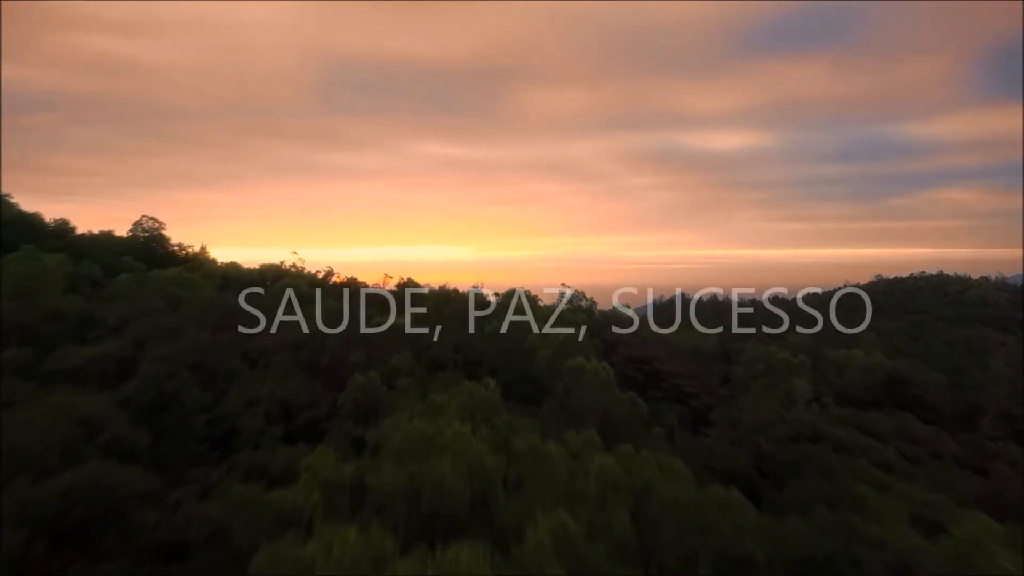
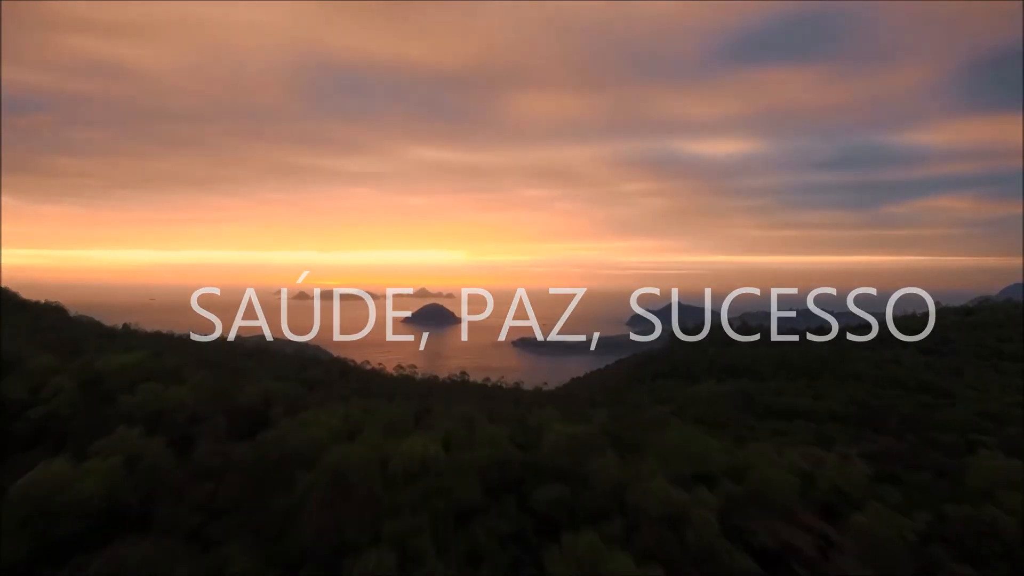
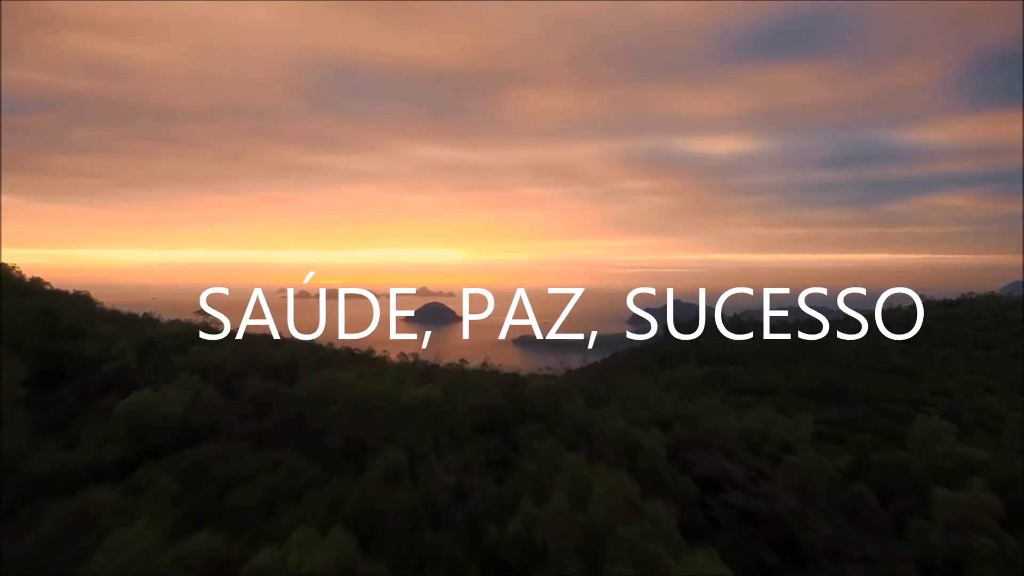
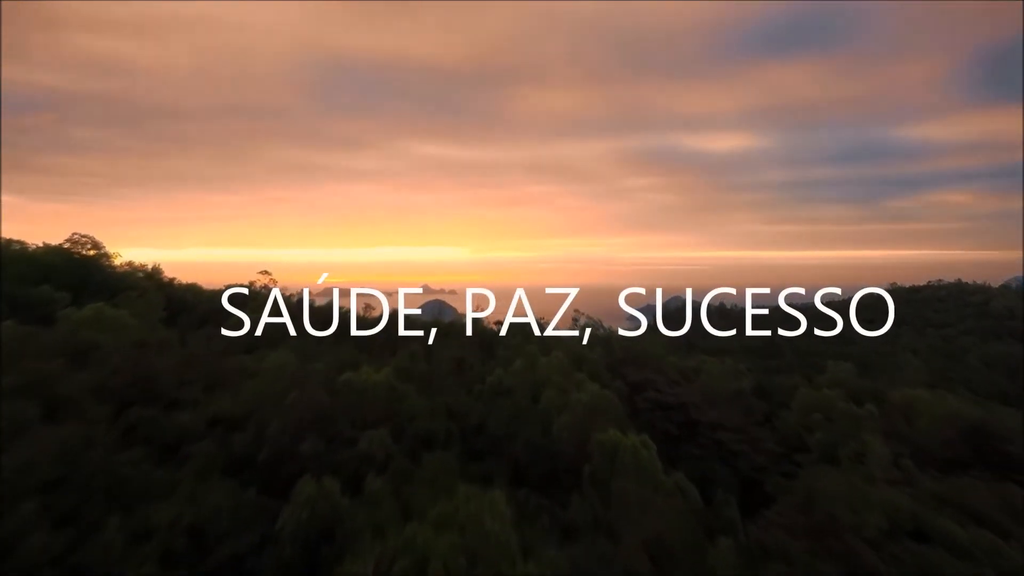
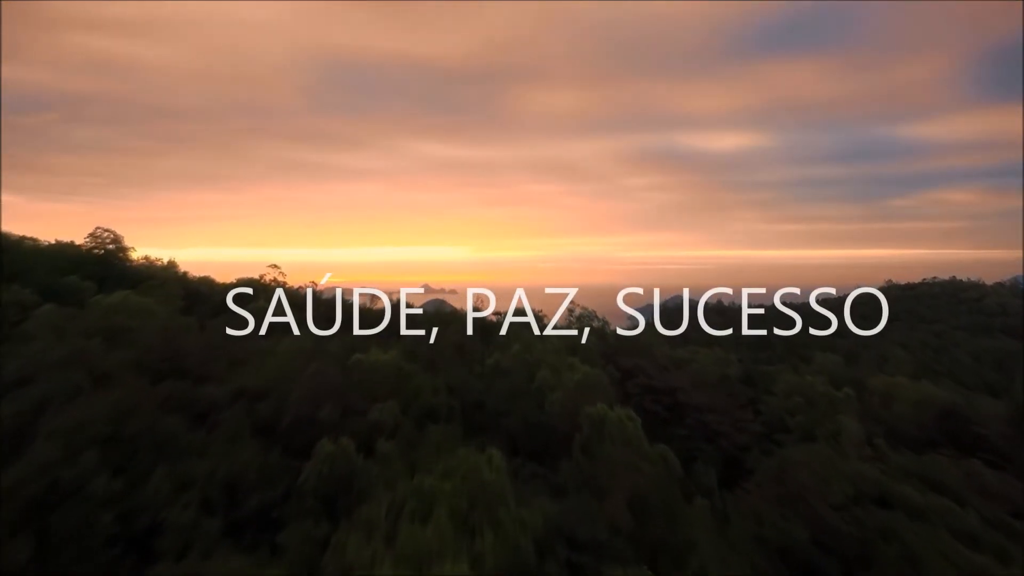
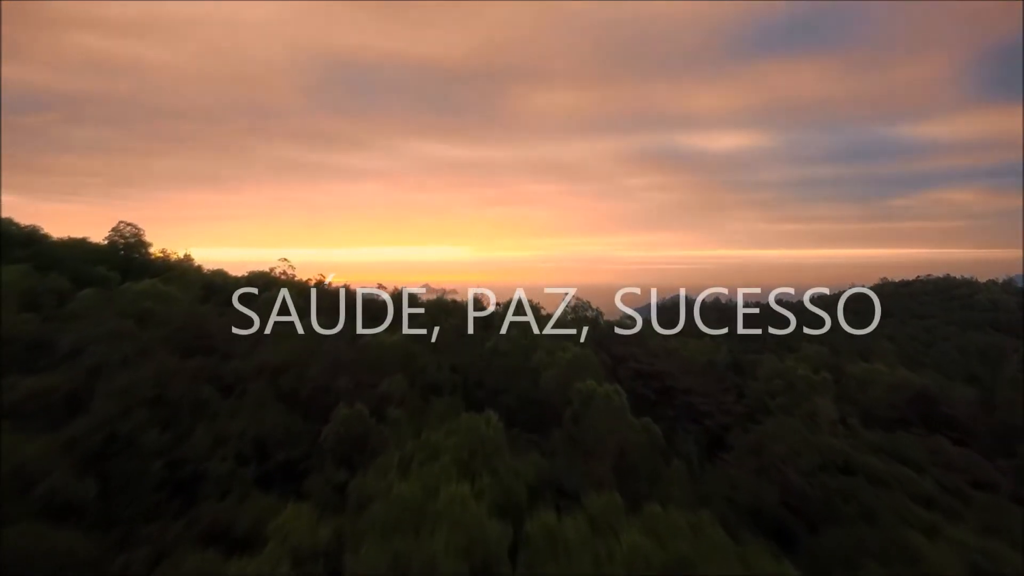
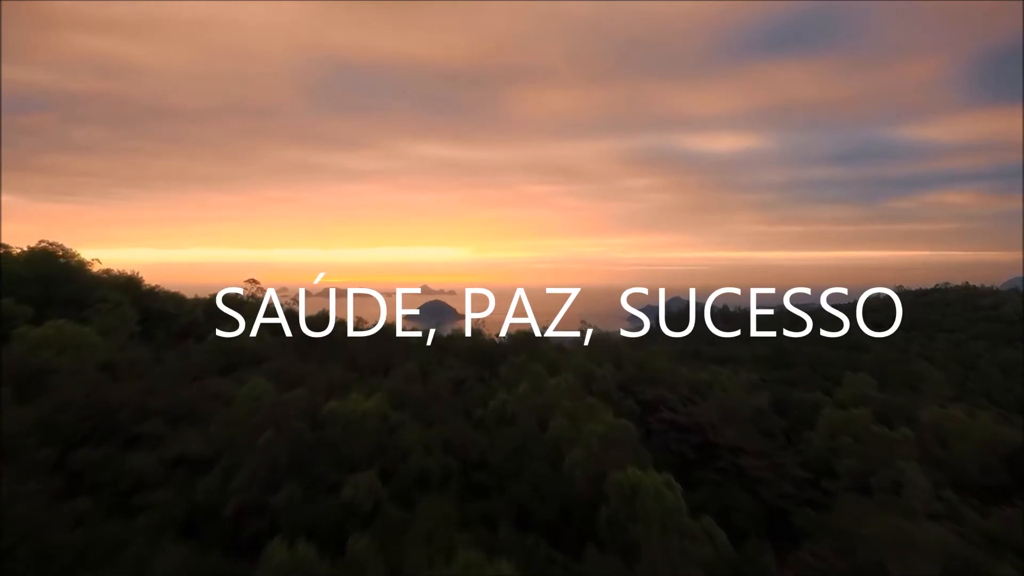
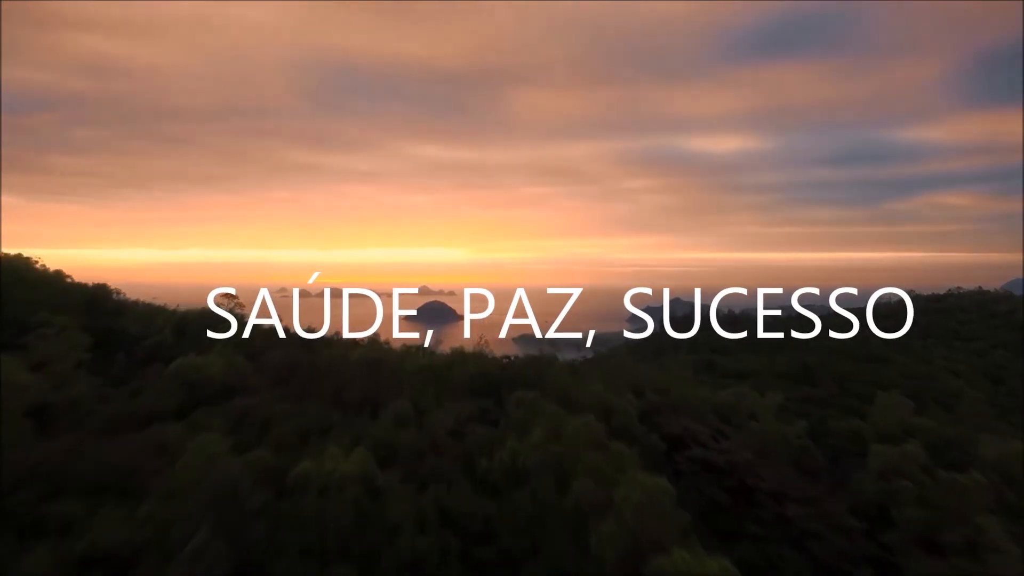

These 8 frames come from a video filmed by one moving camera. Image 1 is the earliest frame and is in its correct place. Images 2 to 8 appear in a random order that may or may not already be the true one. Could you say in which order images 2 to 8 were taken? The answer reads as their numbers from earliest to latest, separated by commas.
6, 5, 4, 7, 8, 3, 2
